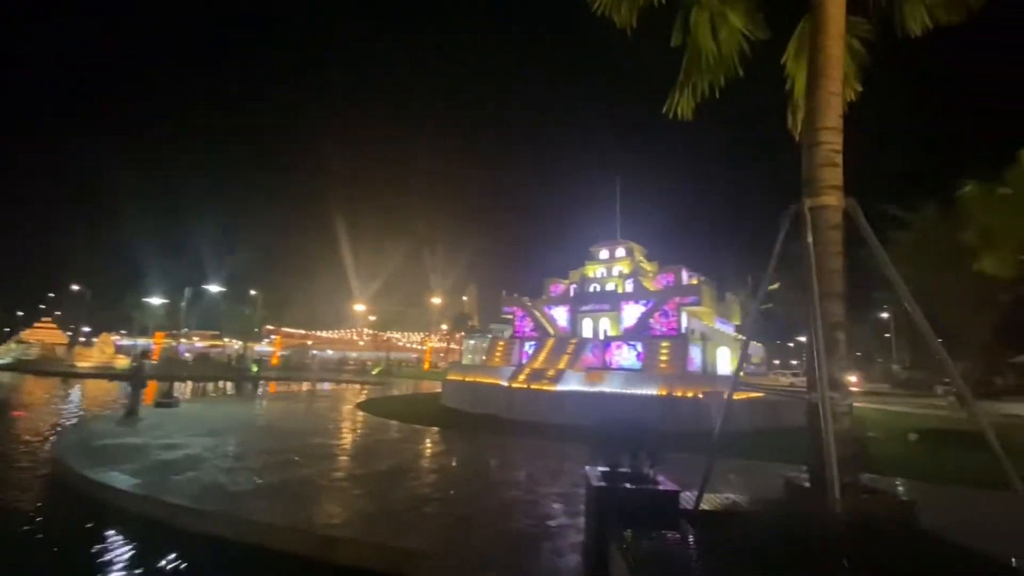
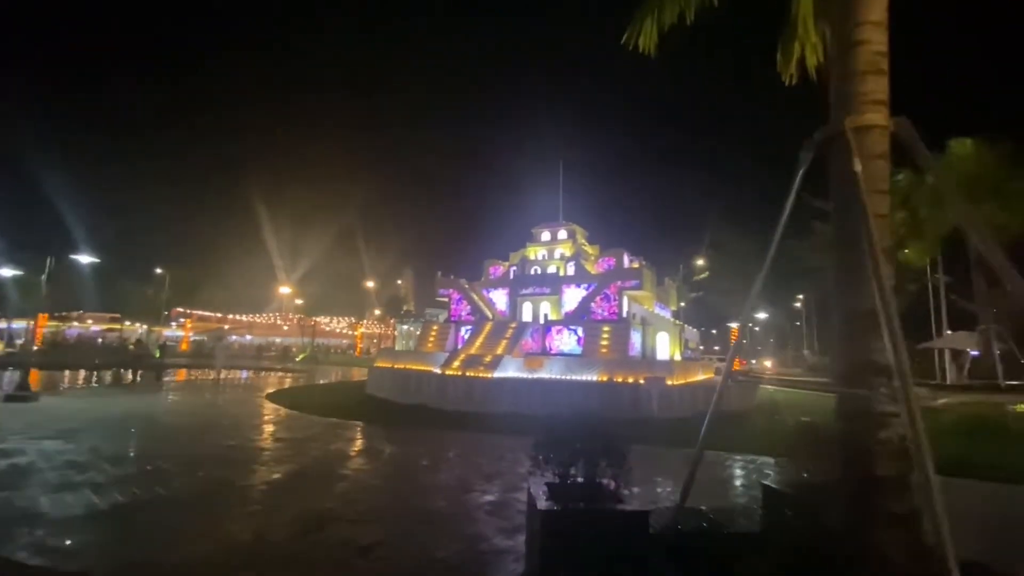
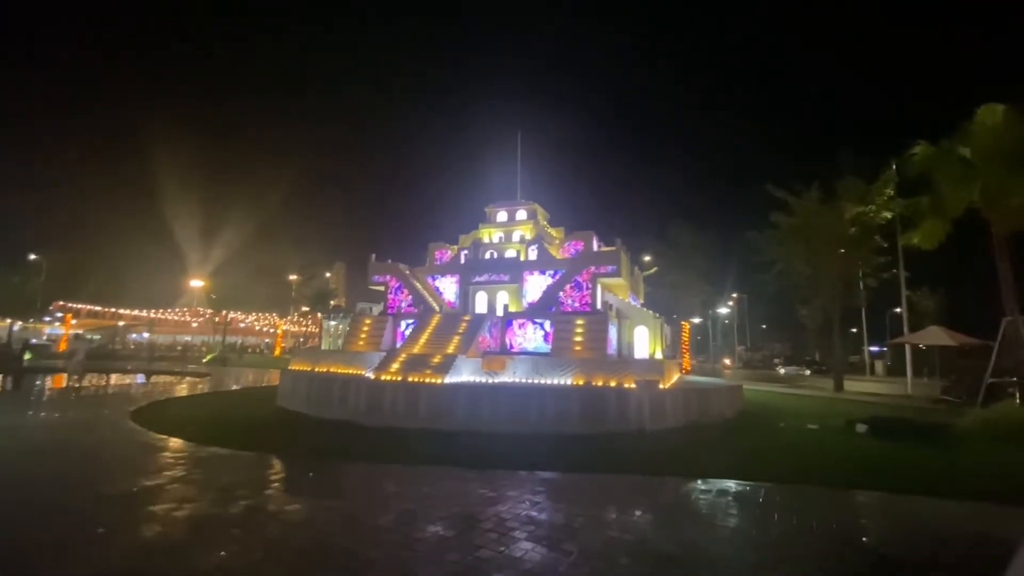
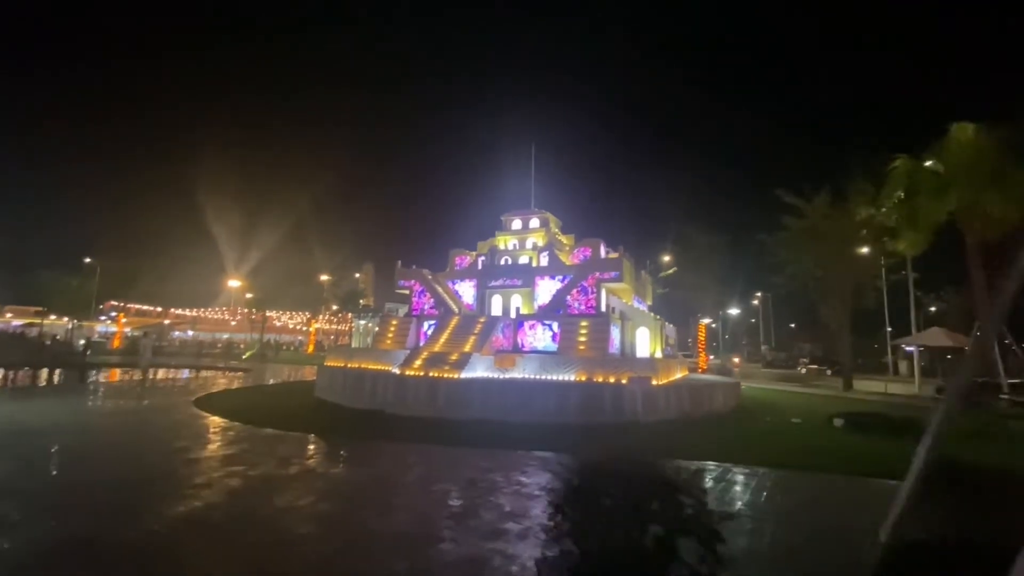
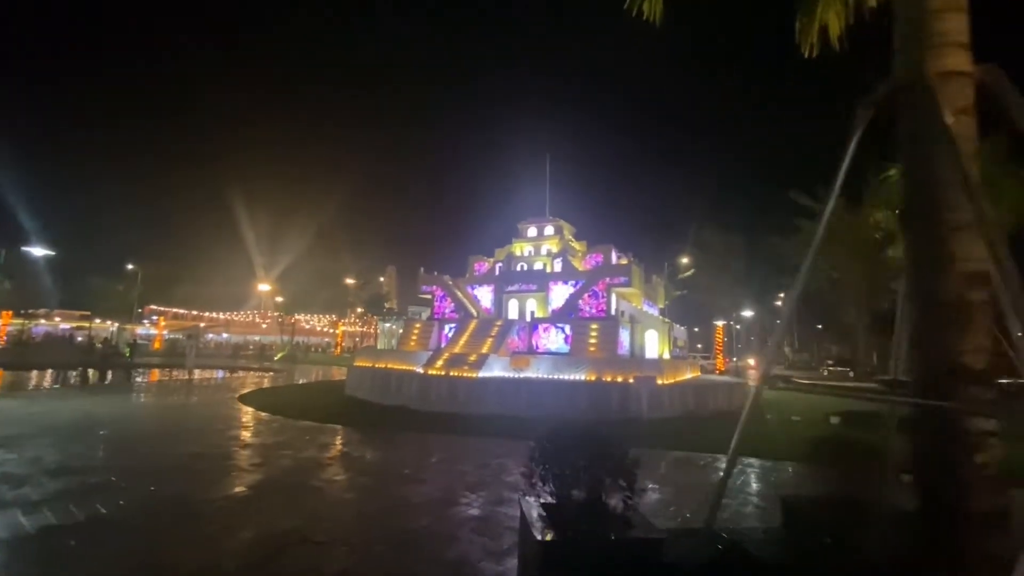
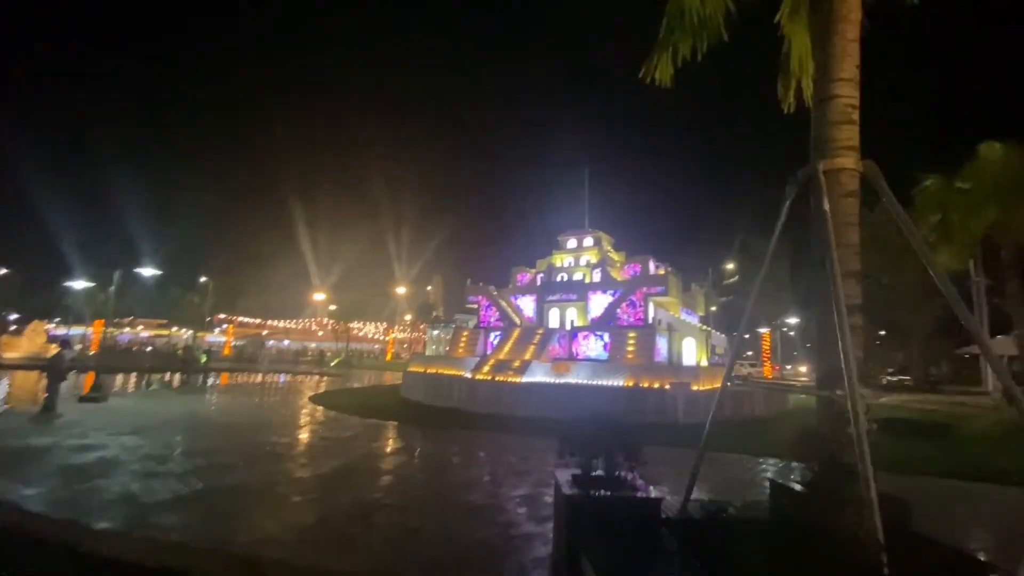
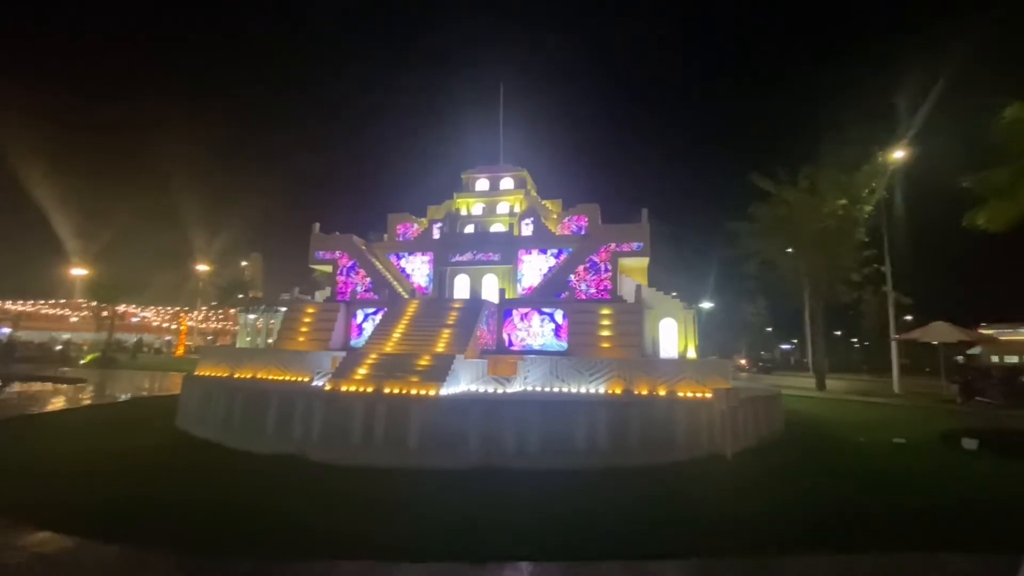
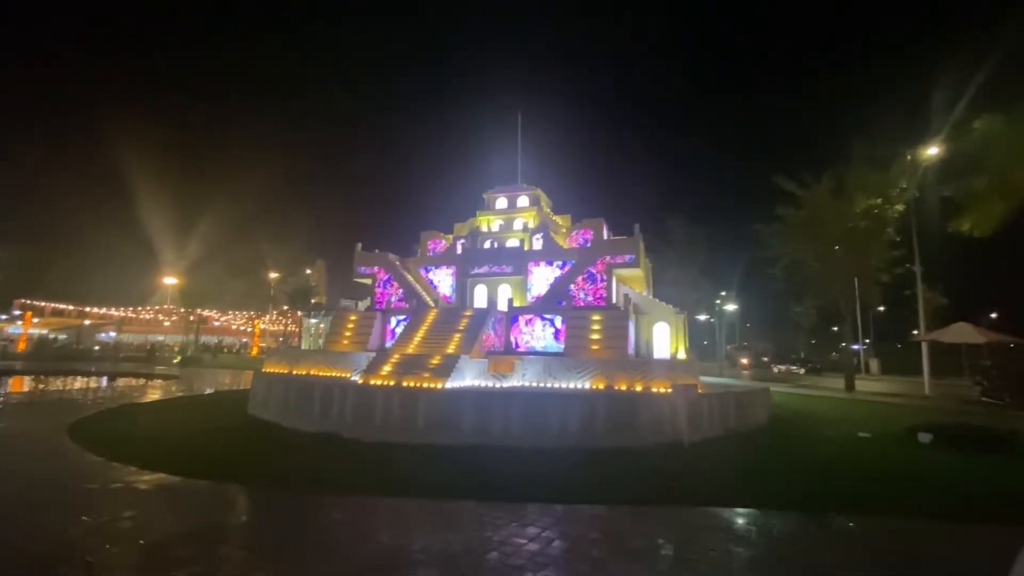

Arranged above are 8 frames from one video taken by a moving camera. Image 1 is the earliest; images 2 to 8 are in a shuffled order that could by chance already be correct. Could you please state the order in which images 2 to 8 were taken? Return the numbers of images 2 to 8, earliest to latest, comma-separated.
6, 2, 5, 4, 3, 8, 7
